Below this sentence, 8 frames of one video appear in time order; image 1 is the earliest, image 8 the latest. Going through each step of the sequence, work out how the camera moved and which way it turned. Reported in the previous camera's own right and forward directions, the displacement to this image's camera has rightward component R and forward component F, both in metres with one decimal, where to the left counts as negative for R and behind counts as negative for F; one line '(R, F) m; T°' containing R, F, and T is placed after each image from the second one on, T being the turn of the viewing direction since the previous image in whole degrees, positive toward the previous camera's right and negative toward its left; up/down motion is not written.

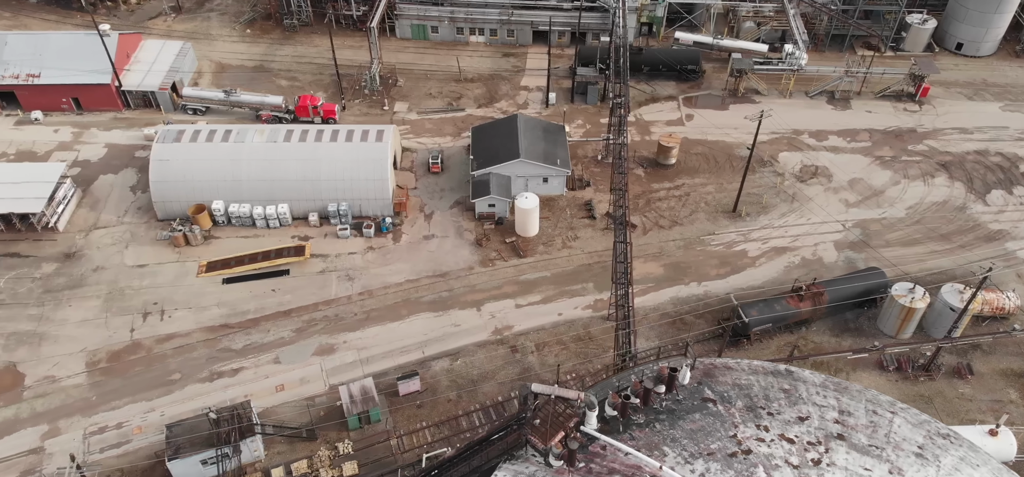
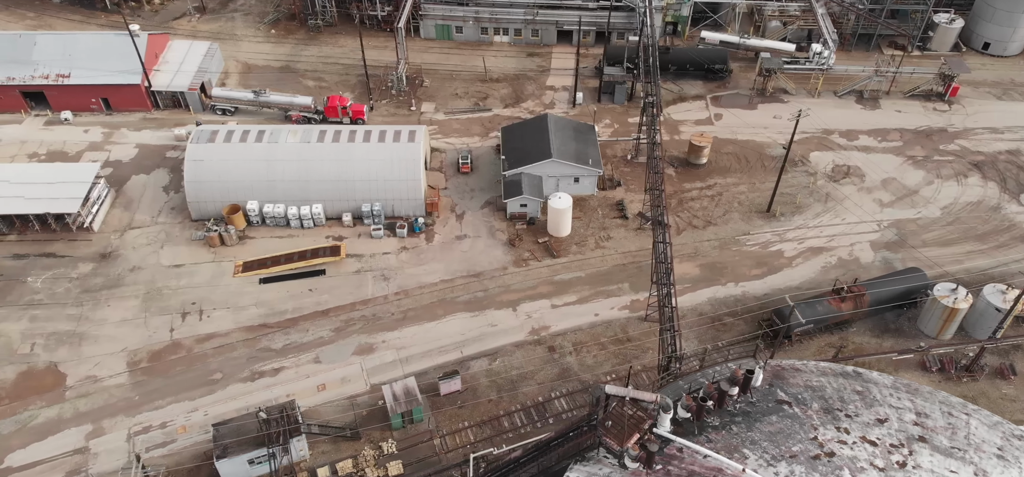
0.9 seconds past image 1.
(-1.7, 0.0) m; 0°
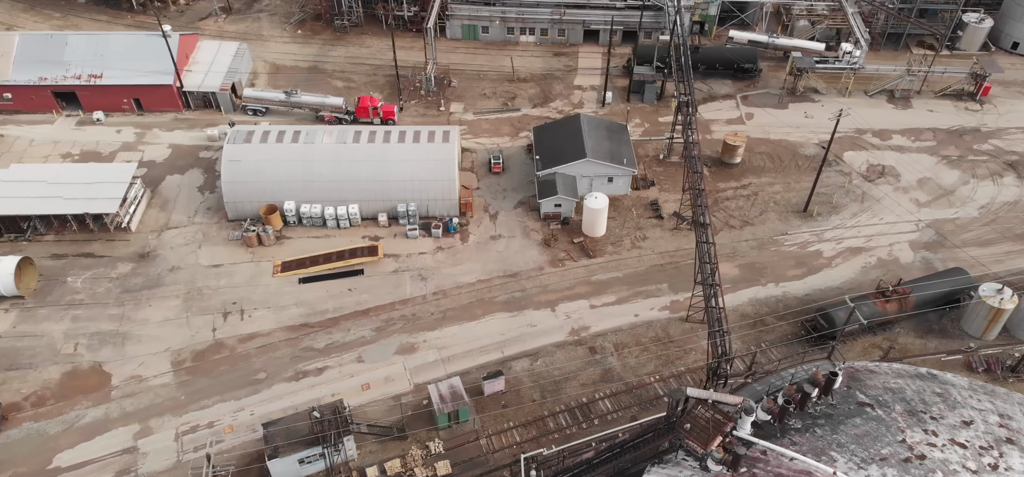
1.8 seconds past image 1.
(-1.9, 0.0) m; 0°
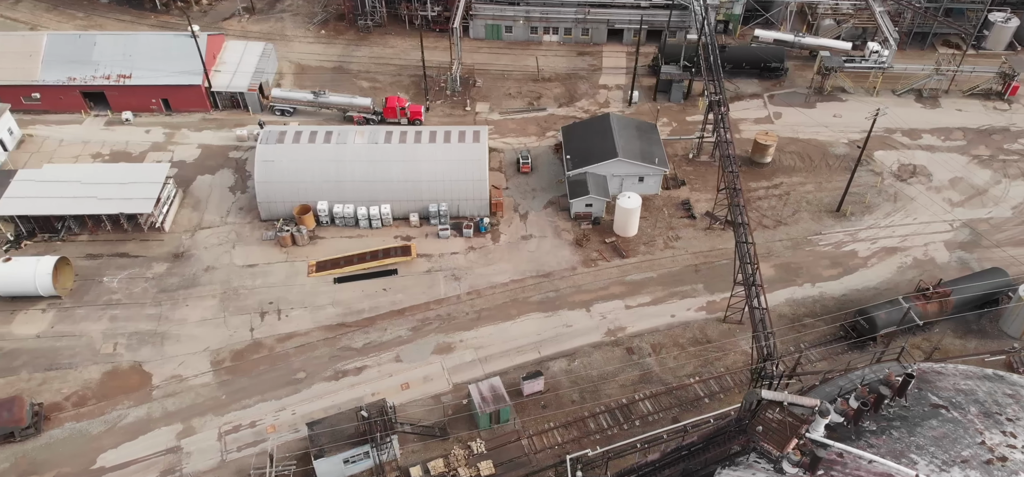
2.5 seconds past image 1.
(-1.7, 0.0) m; 0°
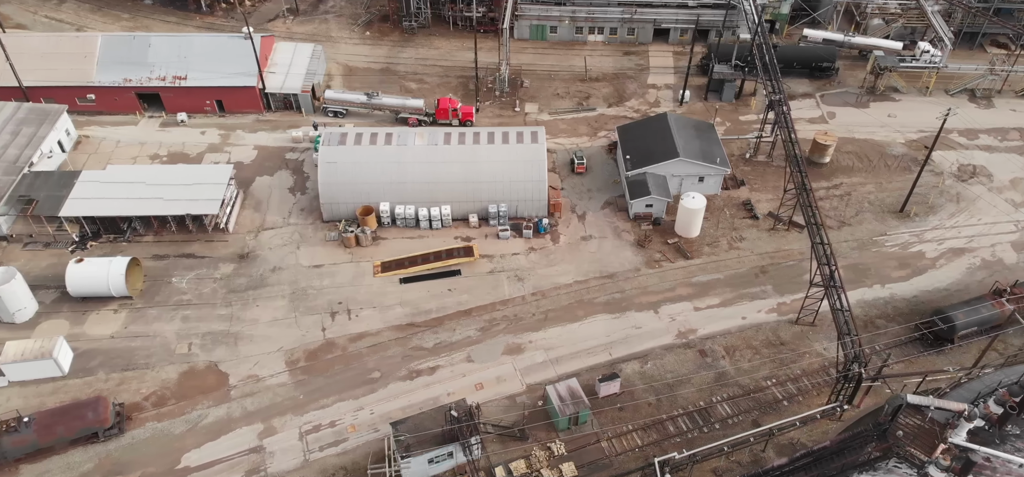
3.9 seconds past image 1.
(-3.3, -0.1) m; -1°
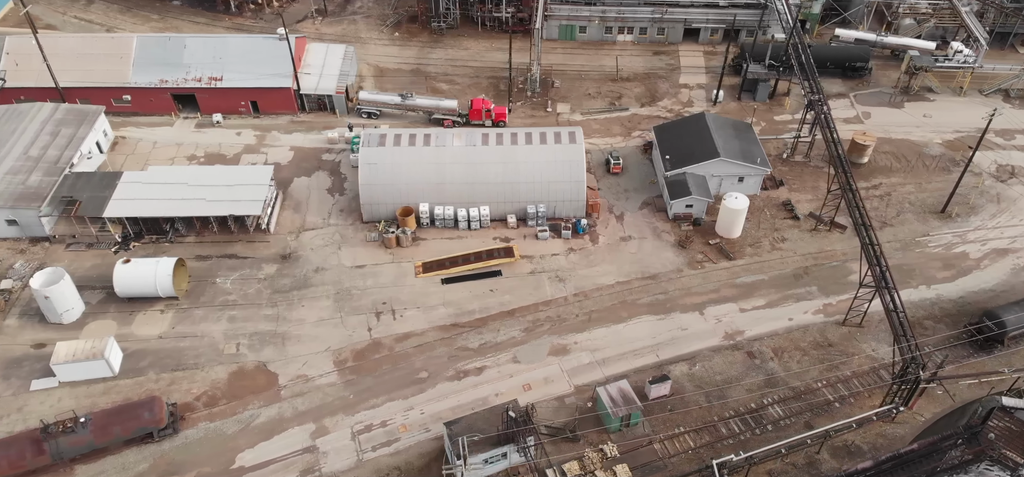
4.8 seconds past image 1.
(-2.1, -0.1) m; 0°
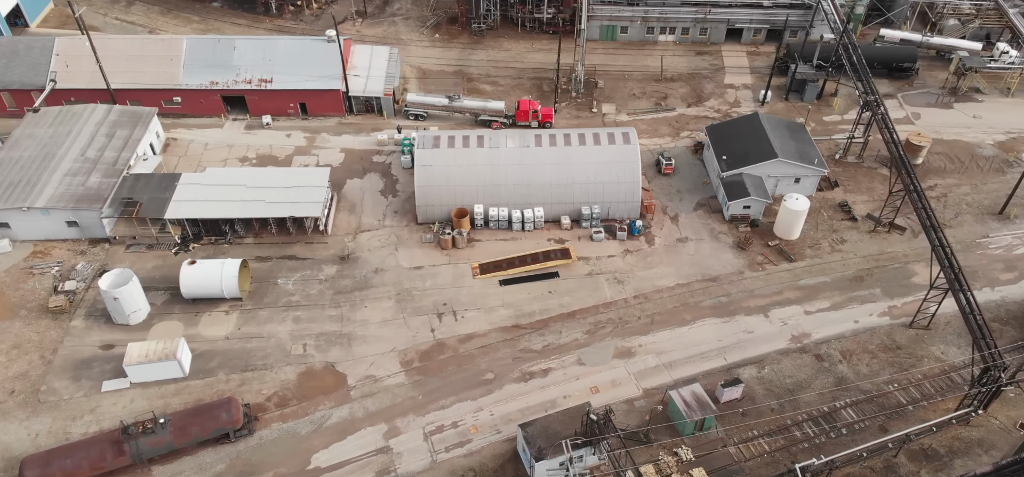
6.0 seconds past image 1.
(-2.9, -0.1) m; -1°
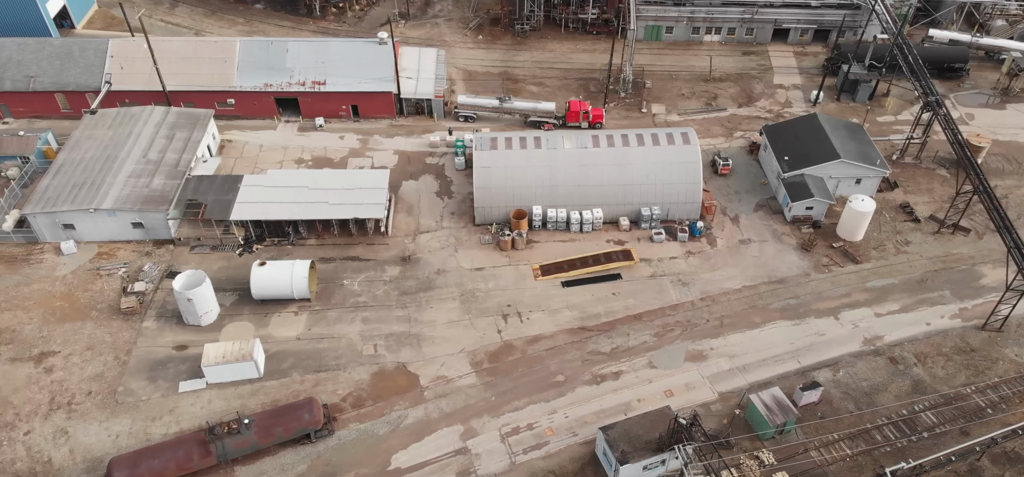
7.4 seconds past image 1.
(-3.1, -0.2) m; -1°
